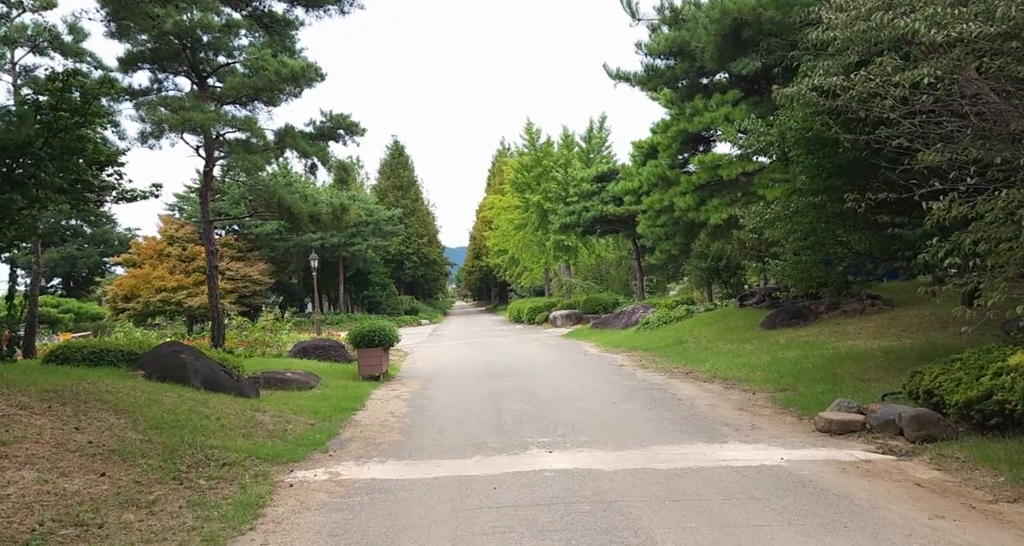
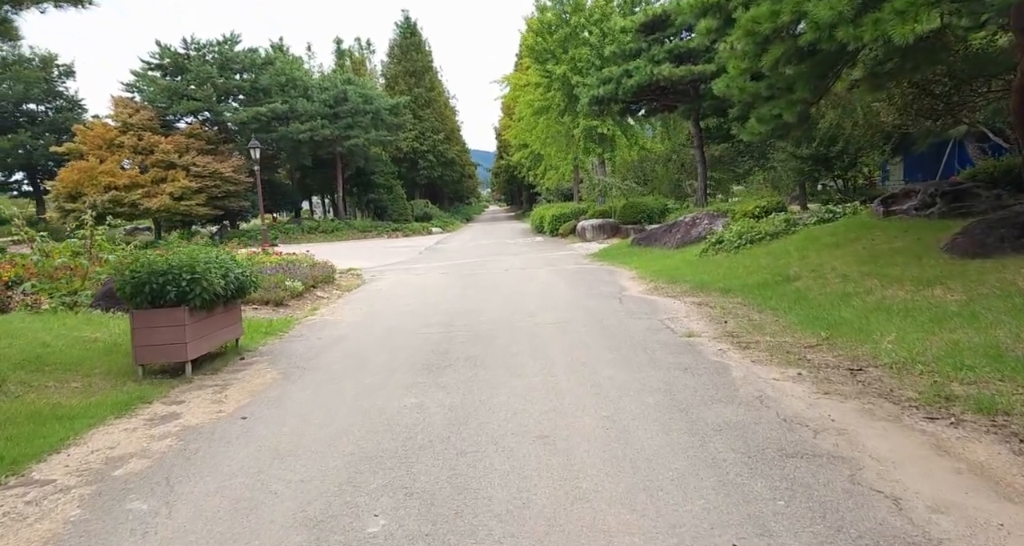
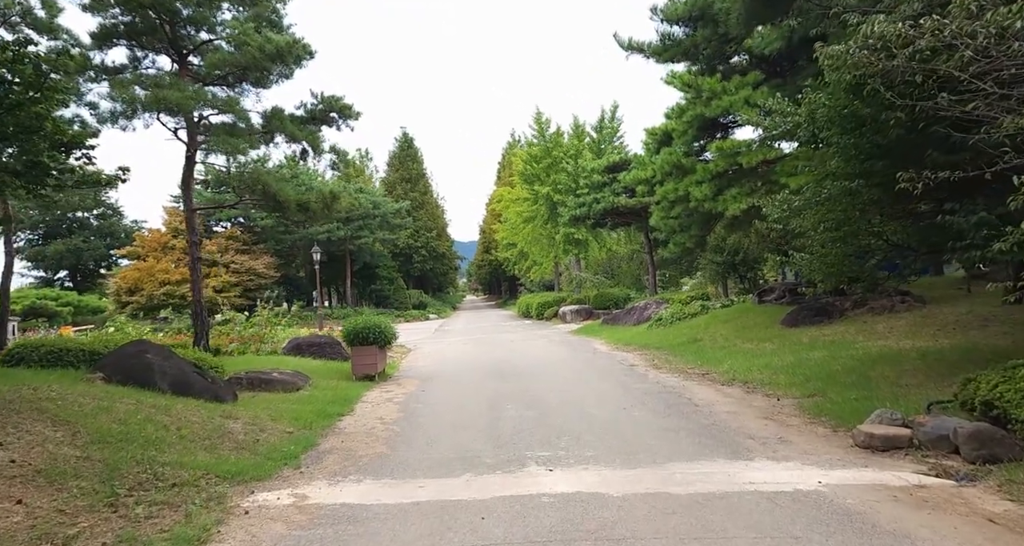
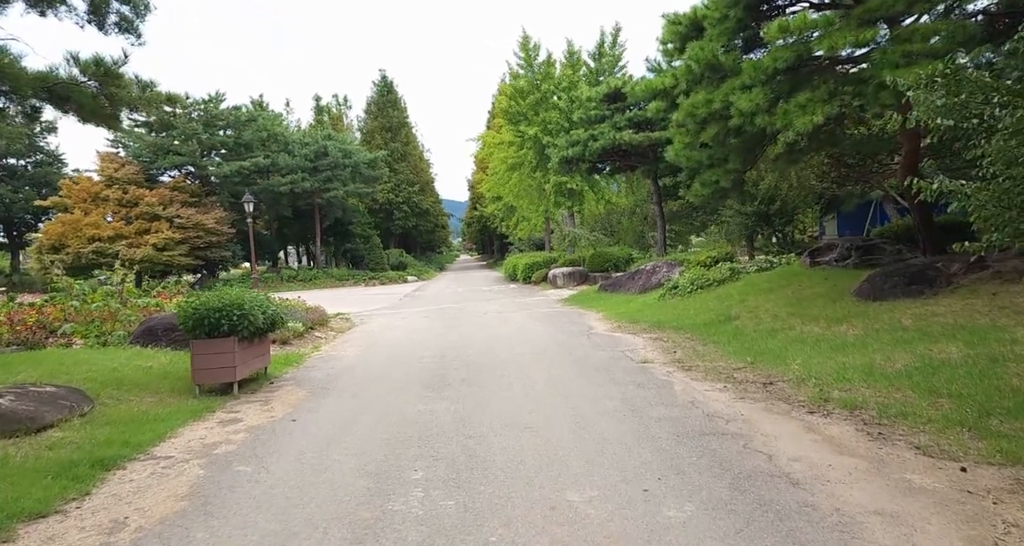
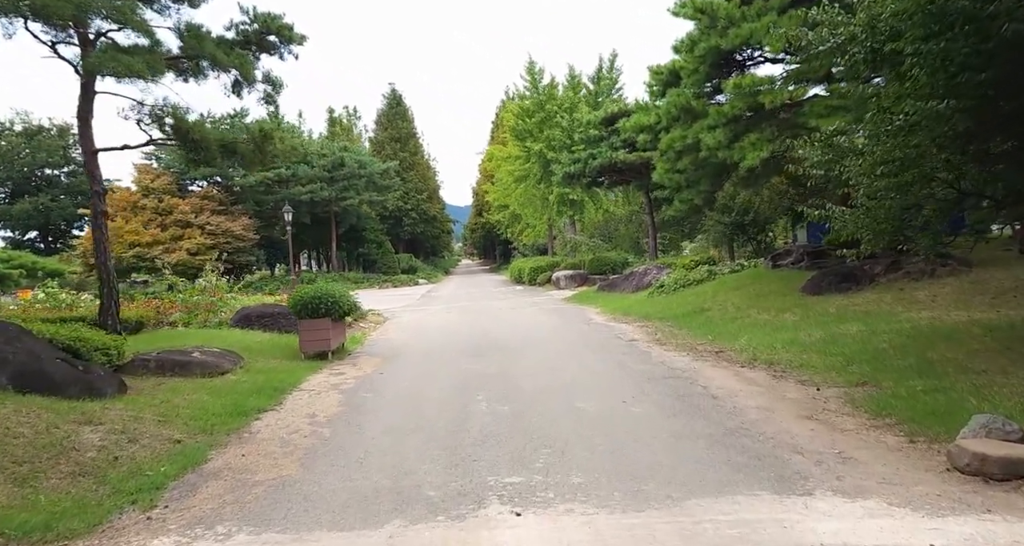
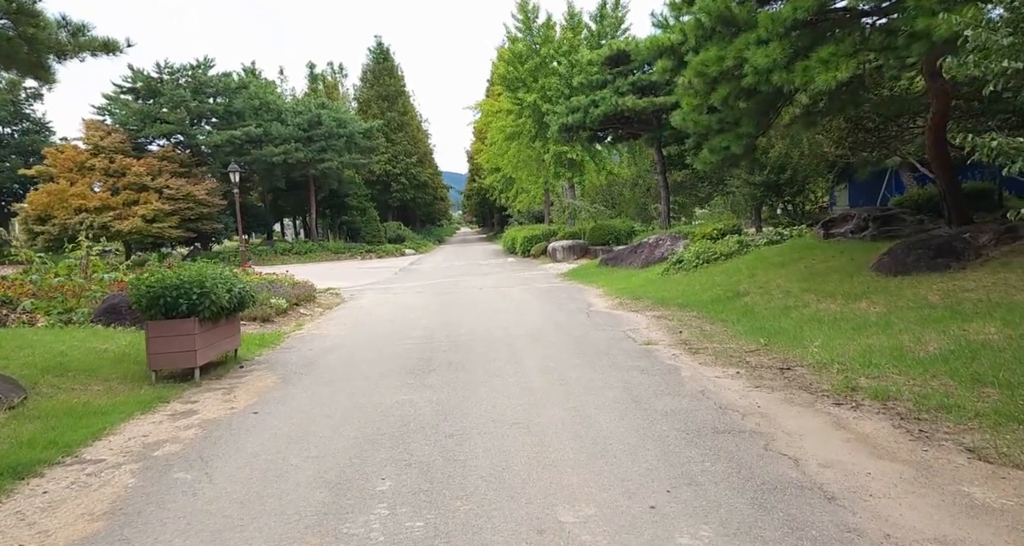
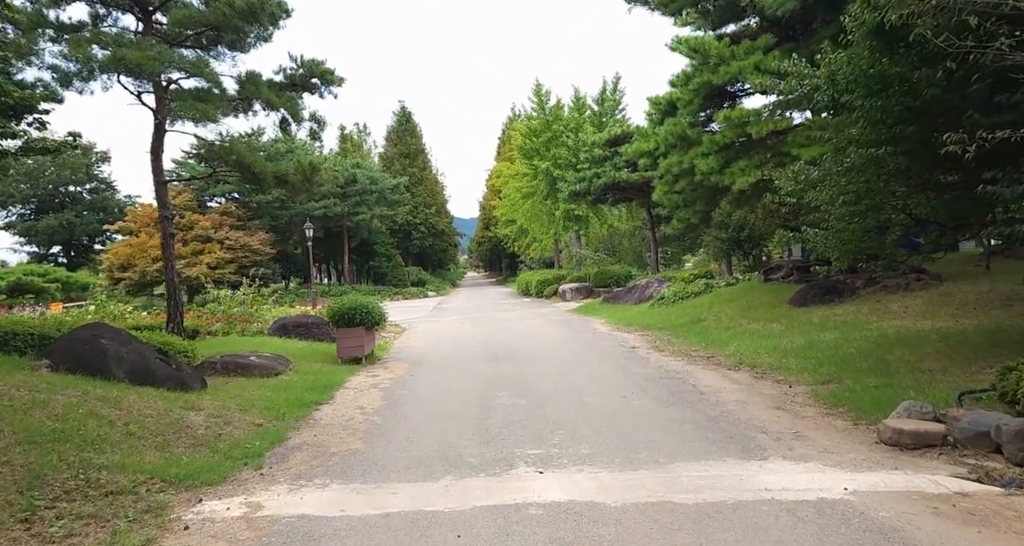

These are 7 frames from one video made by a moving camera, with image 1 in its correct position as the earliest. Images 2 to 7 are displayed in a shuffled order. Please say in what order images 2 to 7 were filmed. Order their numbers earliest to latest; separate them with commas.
3, 7, 5, 4, 6, 2
